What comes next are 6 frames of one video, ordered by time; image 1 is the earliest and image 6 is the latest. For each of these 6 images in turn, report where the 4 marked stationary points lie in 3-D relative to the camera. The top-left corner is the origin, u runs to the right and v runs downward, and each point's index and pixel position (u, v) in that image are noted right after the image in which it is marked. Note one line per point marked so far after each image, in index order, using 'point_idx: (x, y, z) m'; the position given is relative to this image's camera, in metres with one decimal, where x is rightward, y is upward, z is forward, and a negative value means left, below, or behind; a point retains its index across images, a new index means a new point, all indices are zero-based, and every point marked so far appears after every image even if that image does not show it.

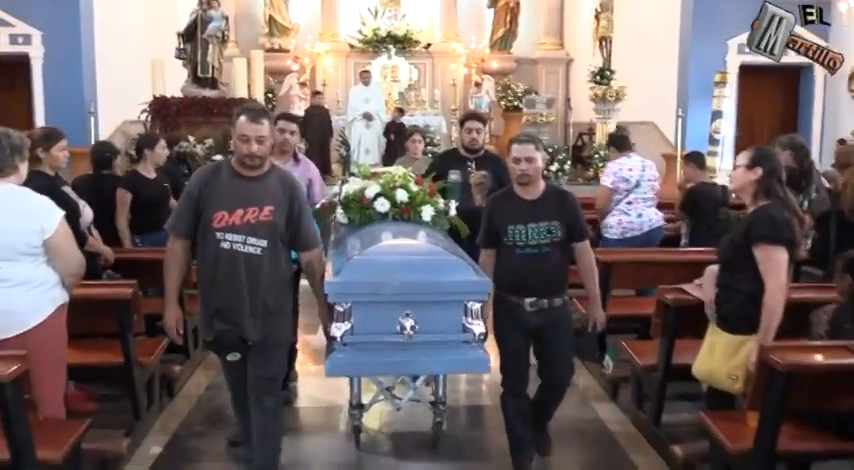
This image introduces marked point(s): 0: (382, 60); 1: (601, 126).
0: (-0.7, +2.9, +13.5) m
1: (+2.4, +1.5, +11.4) m
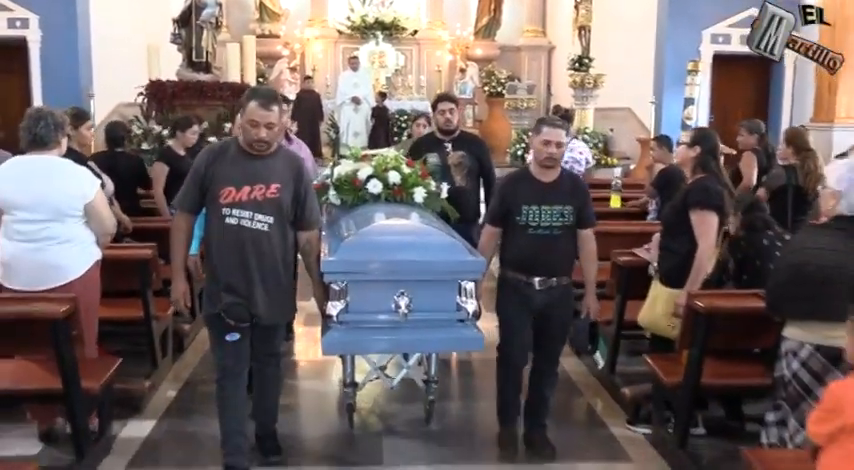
0: (-1.0, +3.2, +14.0) m
1: (+2.2, +1.8, +11.9) m
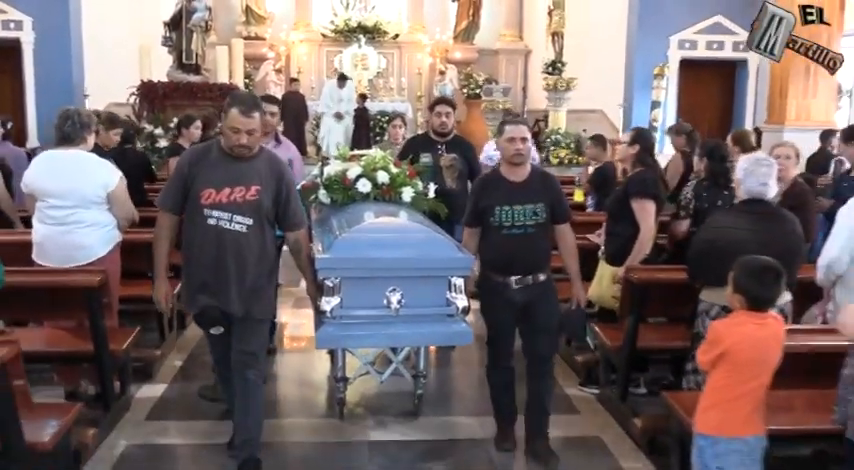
0: (-1.3, +3.3, +14.5) m
1: (+1.9, +1.9, +12.5) m
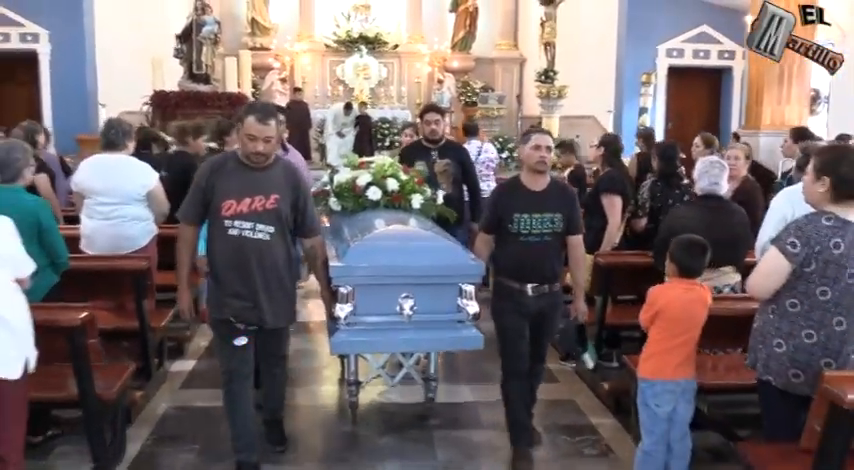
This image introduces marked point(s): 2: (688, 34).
0: (-1.3, +3.3, +15.2) m
1: (+1.9, +1.9, +13.1) m
2: (+4.2, +3.2, +13.0) m
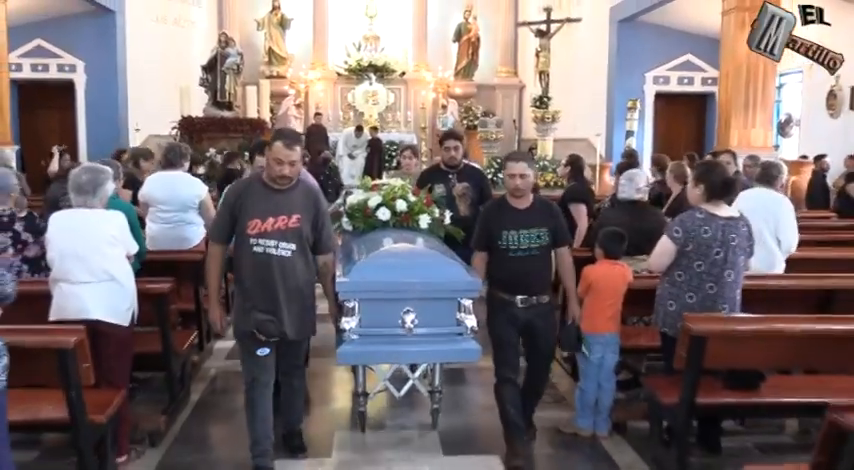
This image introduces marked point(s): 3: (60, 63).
0: (-1.2, +3.0, +16.4) m
1: (+2.0, +1.6, +14.3) m
2: (+4.2, +3.0, +14.2) m
3: (-6.0, +2.8, +13.5) m
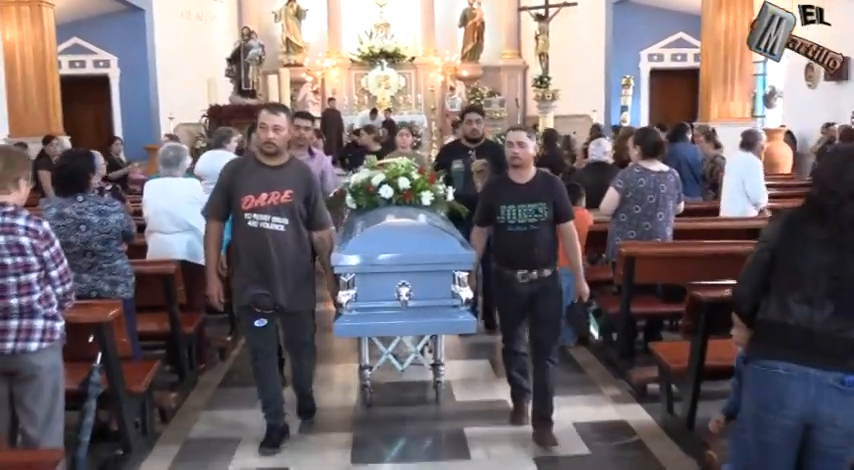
0: (-1.1, +3.5, +17.5) m
1: (+2.2, +2.2, +15.3) m
2: (+4.4, +3.6, +15.2) m
3: (-5.9, +3.2, +14.7) m
